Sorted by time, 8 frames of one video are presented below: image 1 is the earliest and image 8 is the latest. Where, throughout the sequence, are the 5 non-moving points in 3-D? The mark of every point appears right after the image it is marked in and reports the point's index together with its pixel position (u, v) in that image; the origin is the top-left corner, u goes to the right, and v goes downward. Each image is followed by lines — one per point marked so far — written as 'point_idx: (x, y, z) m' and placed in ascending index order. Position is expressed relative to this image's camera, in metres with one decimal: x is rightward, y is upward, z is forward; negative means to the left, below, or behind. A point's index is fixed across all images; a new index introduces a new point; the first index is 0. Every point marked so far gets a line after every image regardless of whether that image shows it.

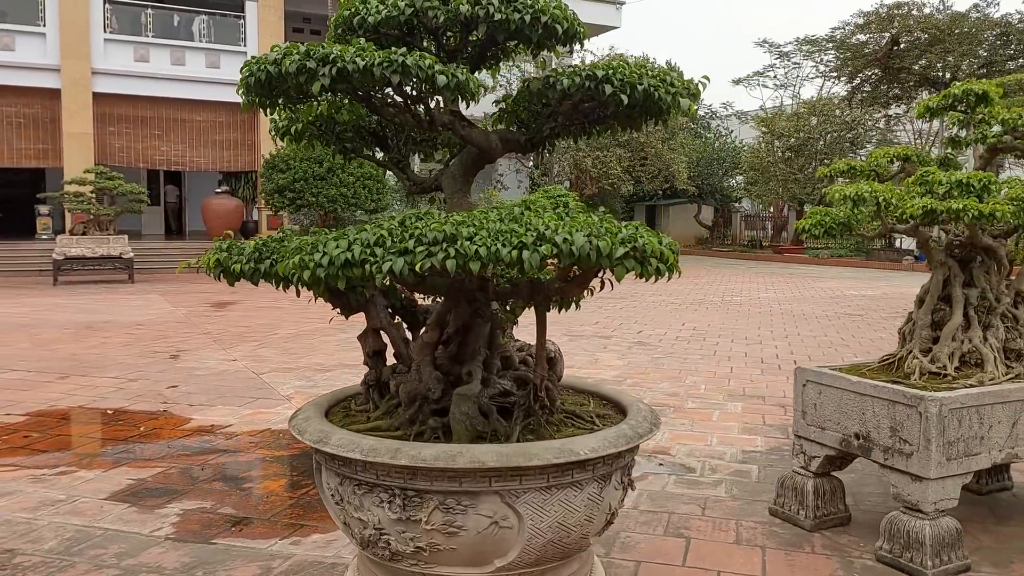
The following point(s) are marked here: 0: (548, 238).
0: (+0.1, +0.1, +1.7) m
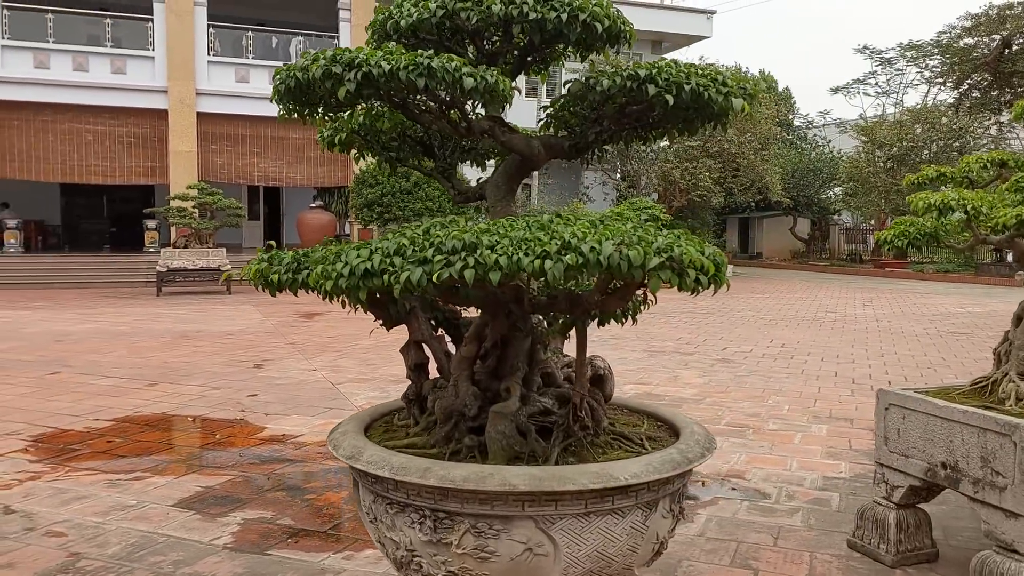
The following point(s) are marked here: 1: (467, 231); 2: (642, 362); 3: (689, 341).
0: (+0.1, +0.1, +1.6) m
1: (-0.1, +0.1, +1.7) m
2: (+1.2, -0.7, +7.8) m
3: (+2.0, -0.6, +9.2) m
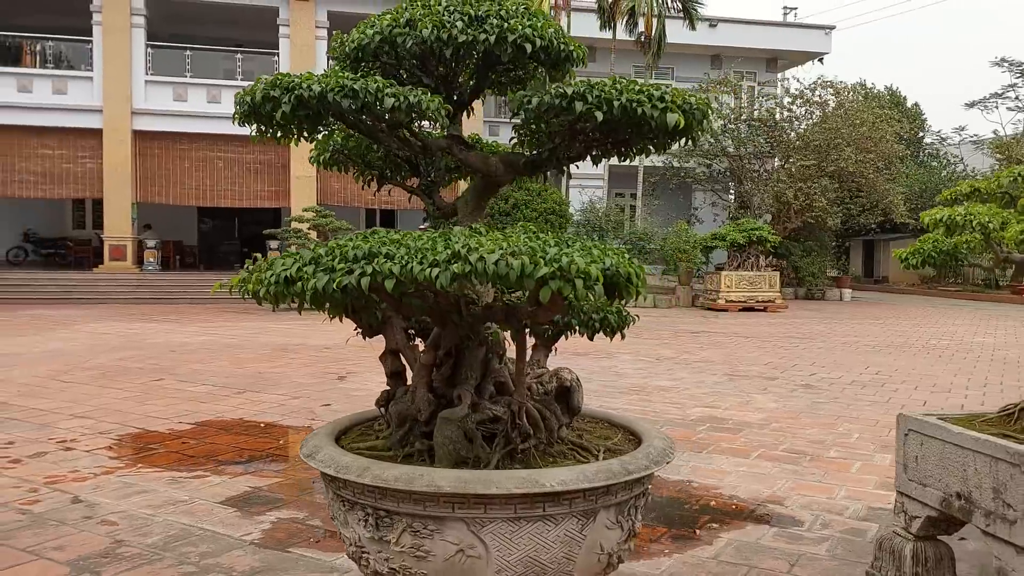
0: (-0.1, +0.1, +1.7) m
1: (-0.3, +0.1, +1.8) m
2: (+1.9, -0.9, +7.6) m
3: (+2.9, -0.8, +8.9) m
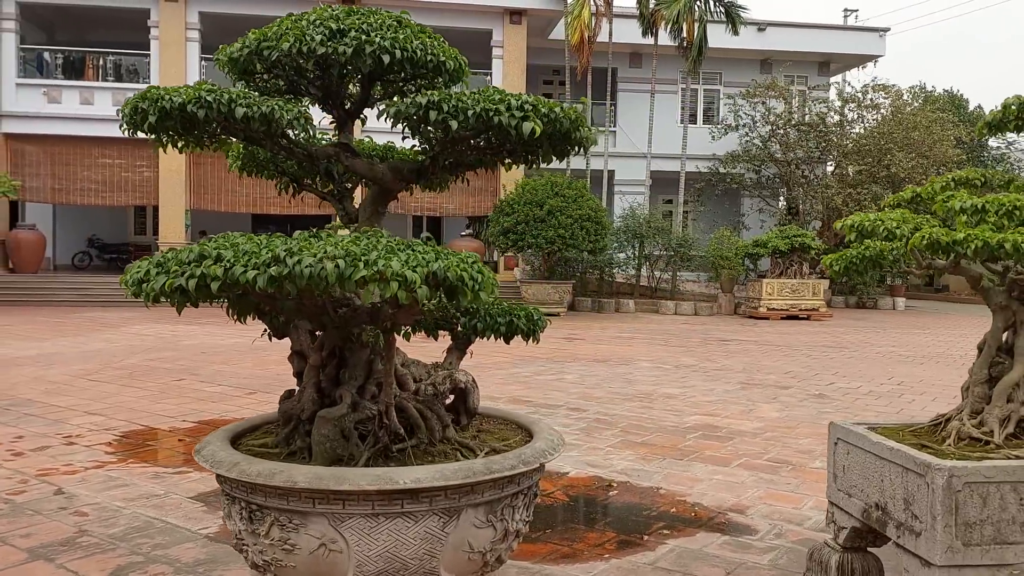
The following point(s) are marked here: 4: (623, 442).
0: (-0.5, +0.1, +1.7) m
1: (-0.7, +0.1, +1.9) m
2: (+2.0, -1.0, +7.5) m
3: (+3.0, -0.9, +8.8) m
4: (+0.7, -1.0, +5.5) m
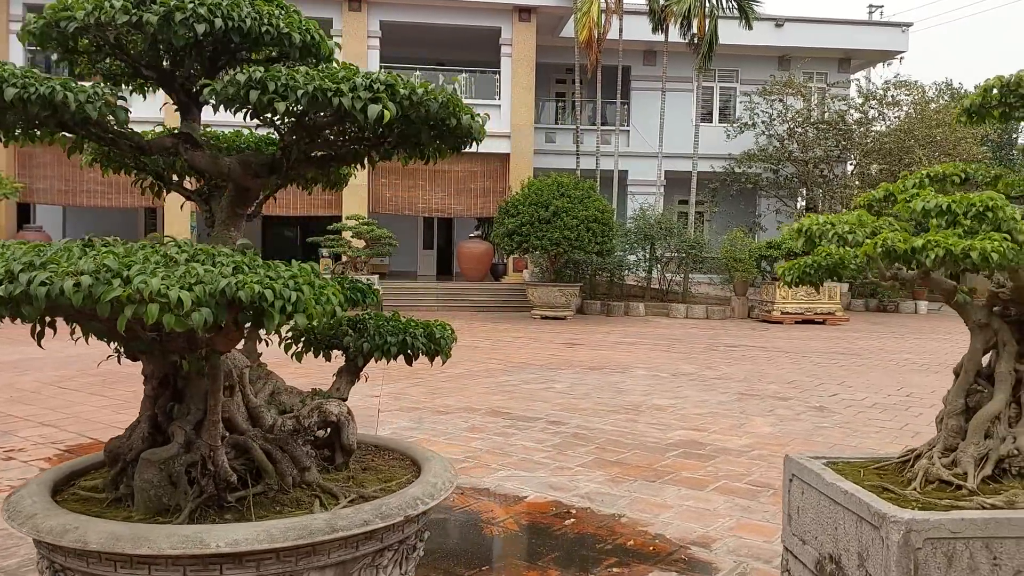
0: (-0.8, 0.0, +1.4) m
1: (-1.0, +0.1, +1.5) m
2: (+1.8, -1.0, +7.1) m
3: (+2.9, -1.0, +8.3) m
4: (+0.5, -1.1, +5.1) m
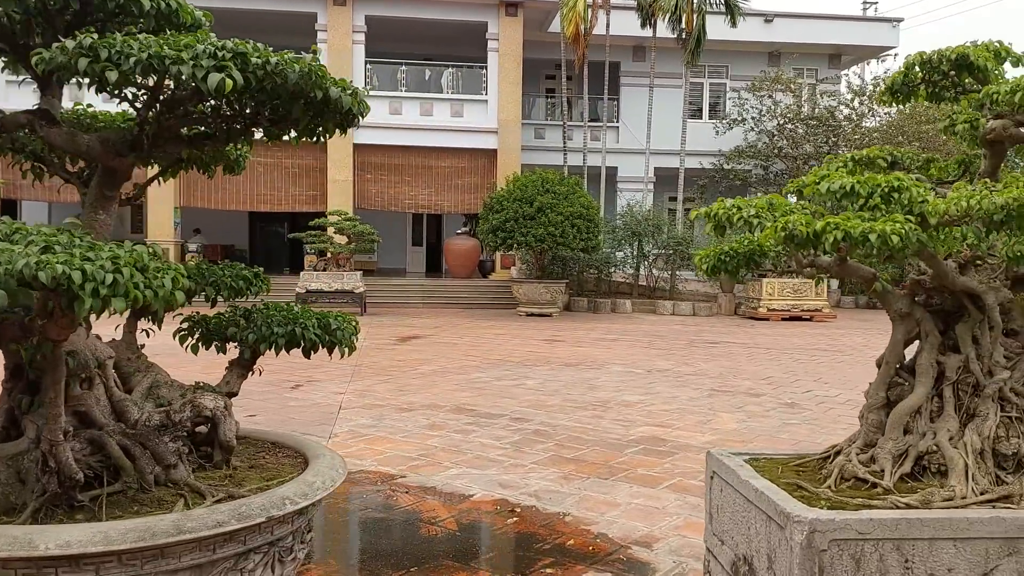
0: (-1.1, +0.1, +1.3) m
1: (-1.3, +0.1, +1.4) m
2: (+1.5, -1.0, +7.0) m
3: (+2.6, -0.9, +8.2) m
4: (+0.2, -1.0, +5.0) m
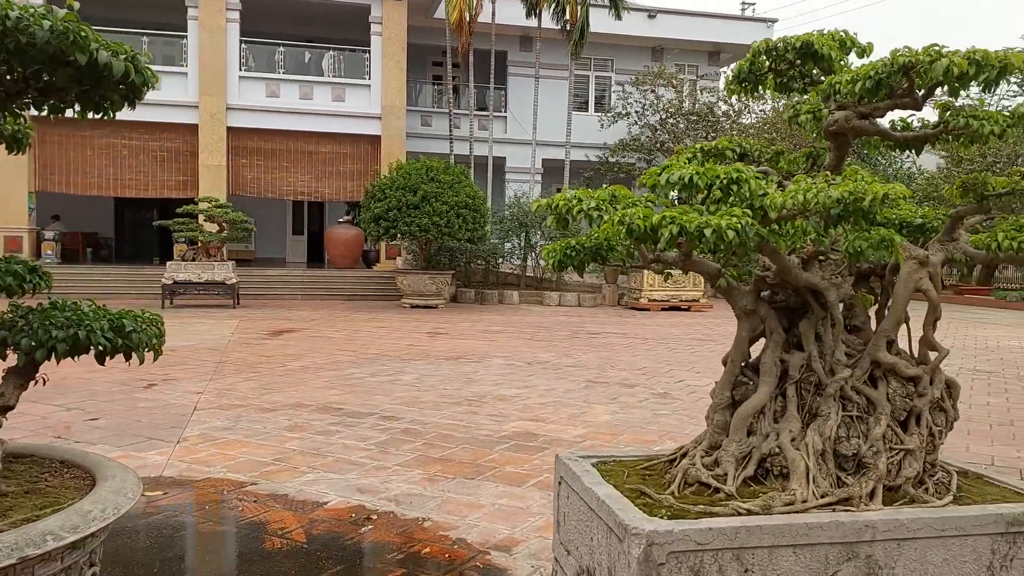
0: (-1.4, 0.0, +0.9) m
1: (-1.6, +0.1, +1.1) m
2: (+0.5, -0.9, +6.9) m
3: (+1.4, -0.8, +8.3) m
4: (-0.5, -1.0, +4.8) m
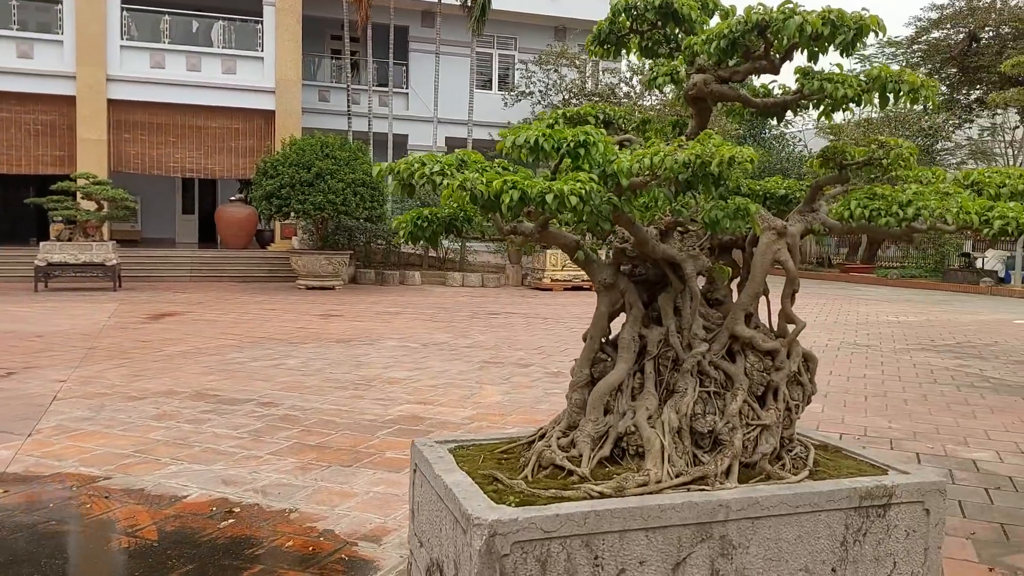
0: (-1.6, +0.1, +0.6) m
1: (-1.8, +0.1, +0.7) m
2: (-0.4, -0.7, +6.8) m
3: (+0.3, -0.6, +8.2) m
4: (-1.2, -0.9, +4.6) m
